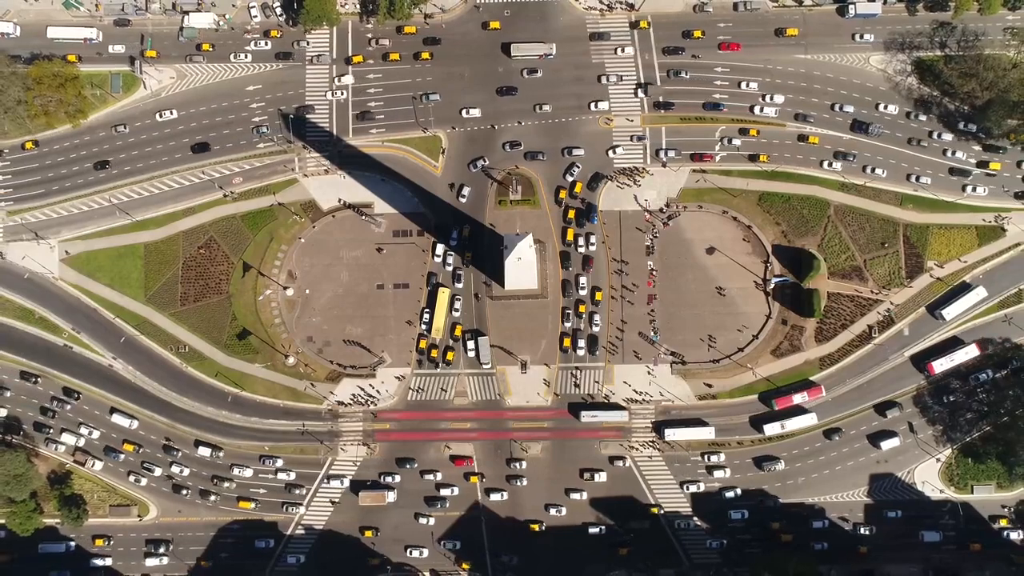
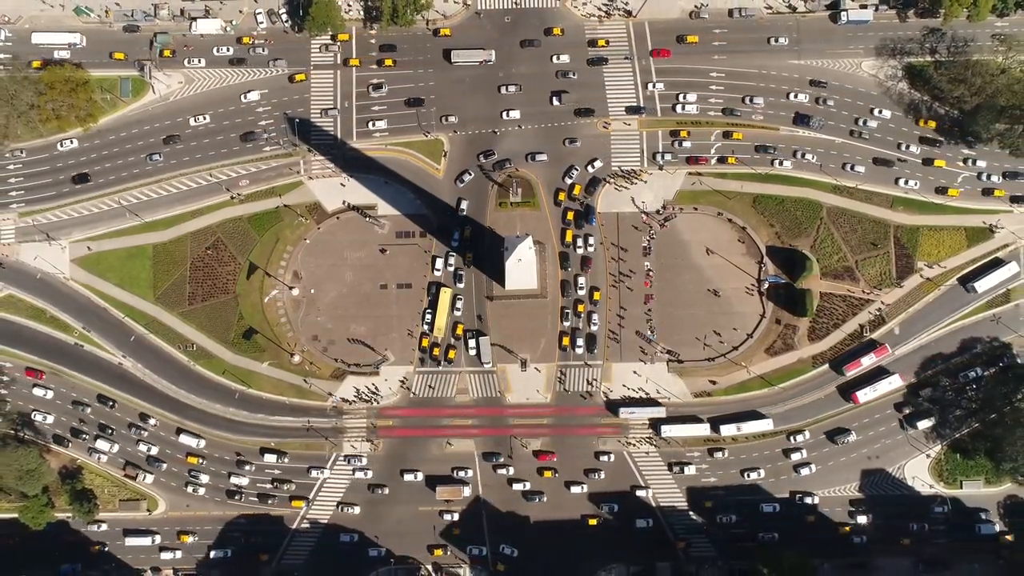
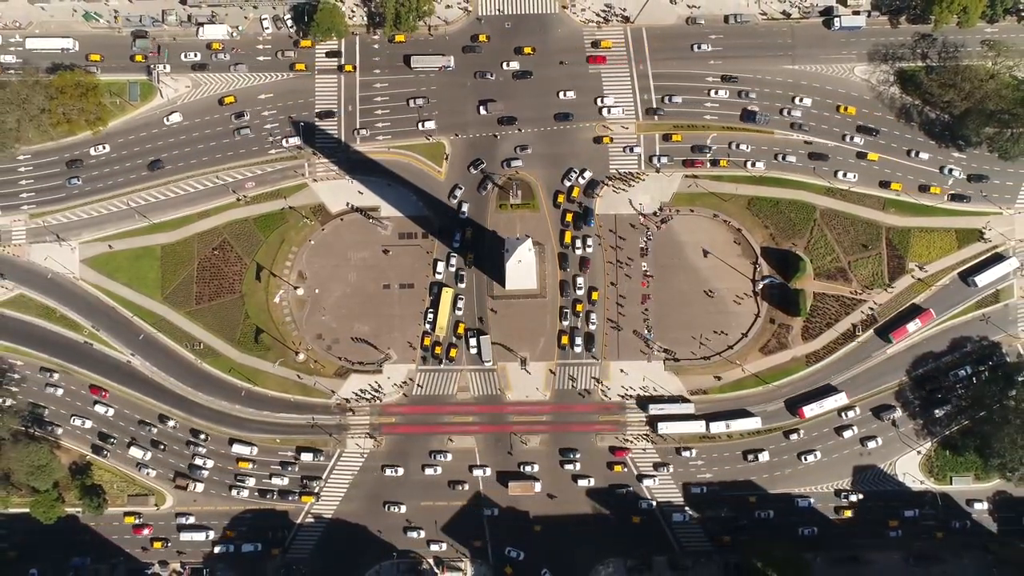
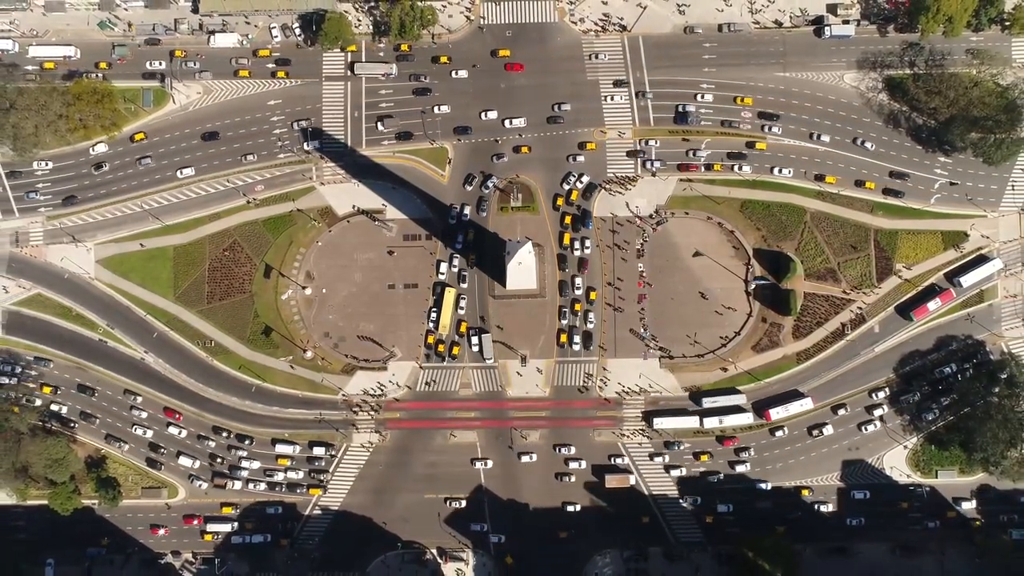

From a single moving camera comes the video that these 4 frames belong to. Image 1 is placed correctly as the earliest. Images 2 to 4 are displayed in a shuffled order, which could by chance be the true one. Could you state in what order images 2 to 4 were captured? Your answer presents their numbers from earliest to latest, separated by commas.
2, 3, 4
